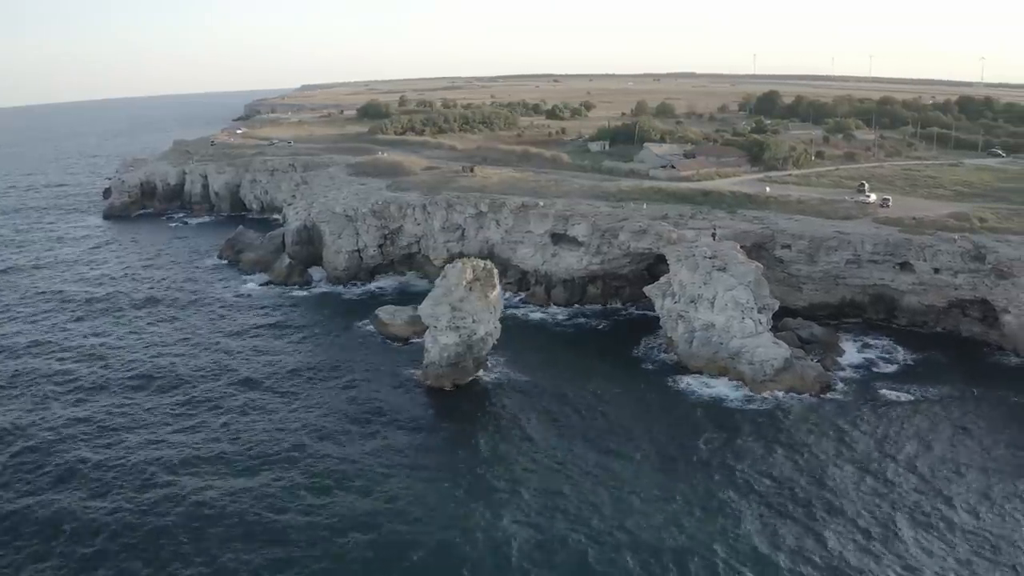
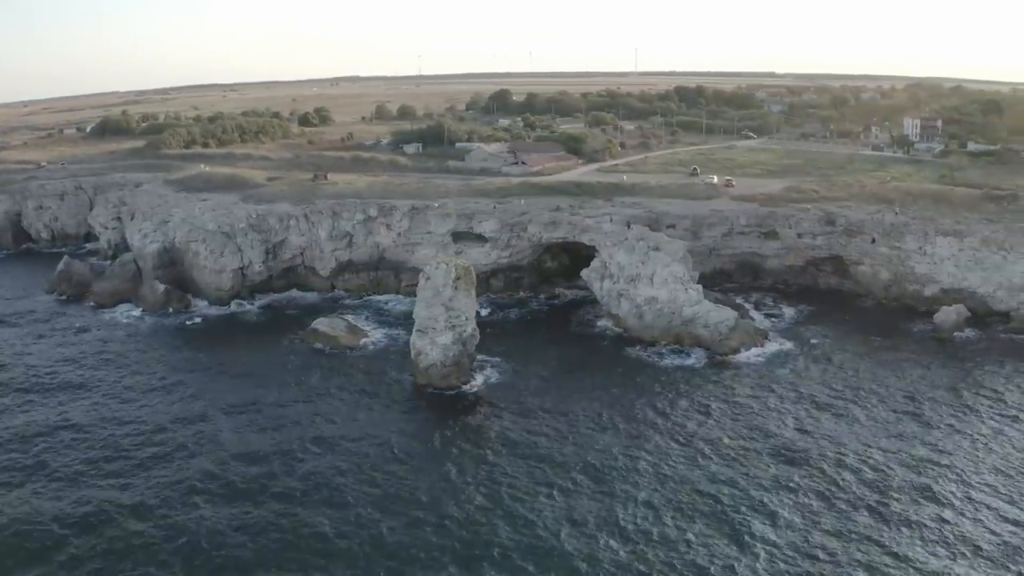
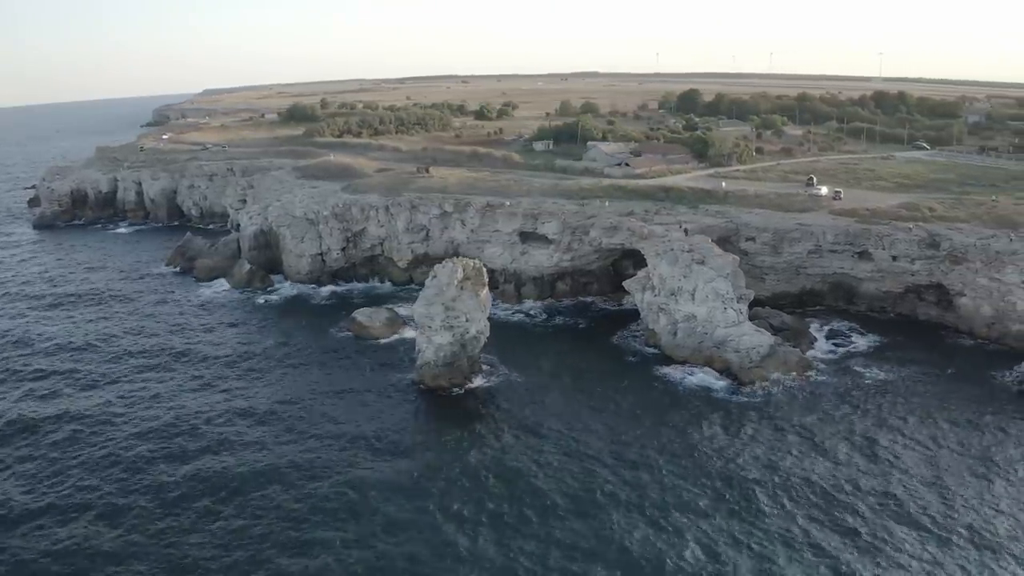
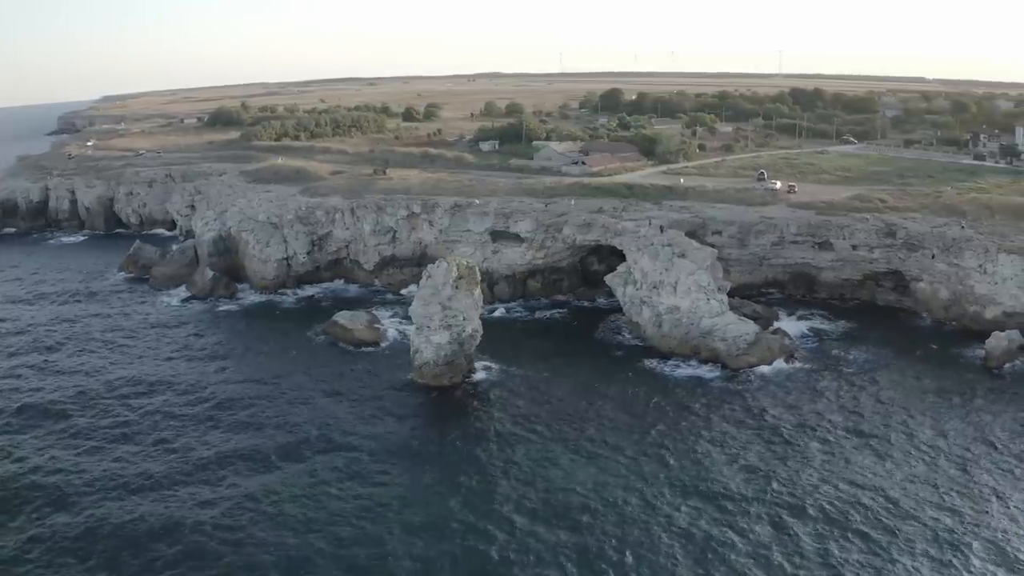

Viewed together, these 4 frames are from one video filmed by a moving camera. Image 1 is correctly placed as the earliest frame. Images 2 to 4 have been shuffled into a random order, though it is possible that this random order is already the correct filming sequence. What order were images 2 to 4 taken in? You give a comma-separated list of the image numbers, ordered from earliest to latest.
3, 4, 2
